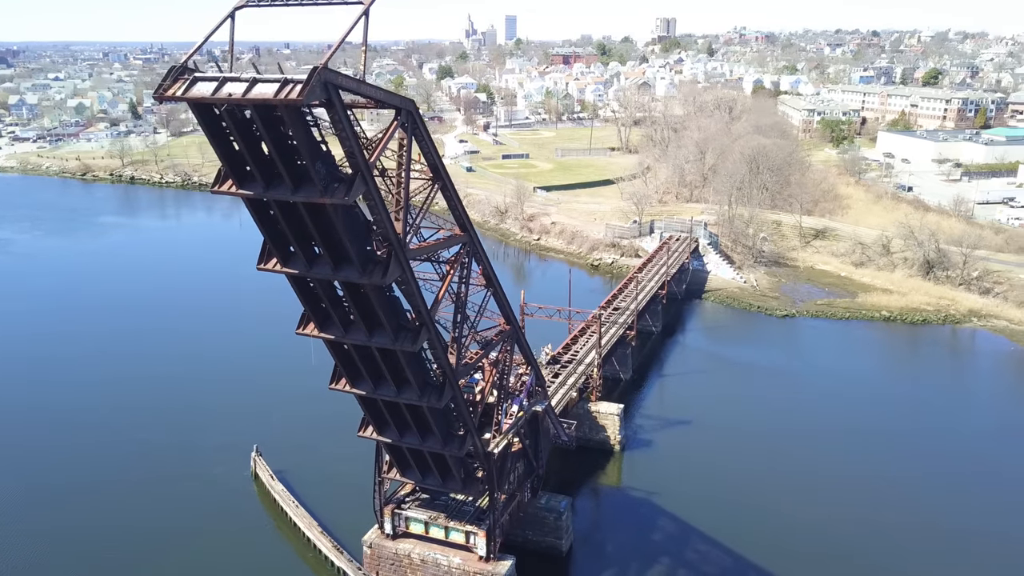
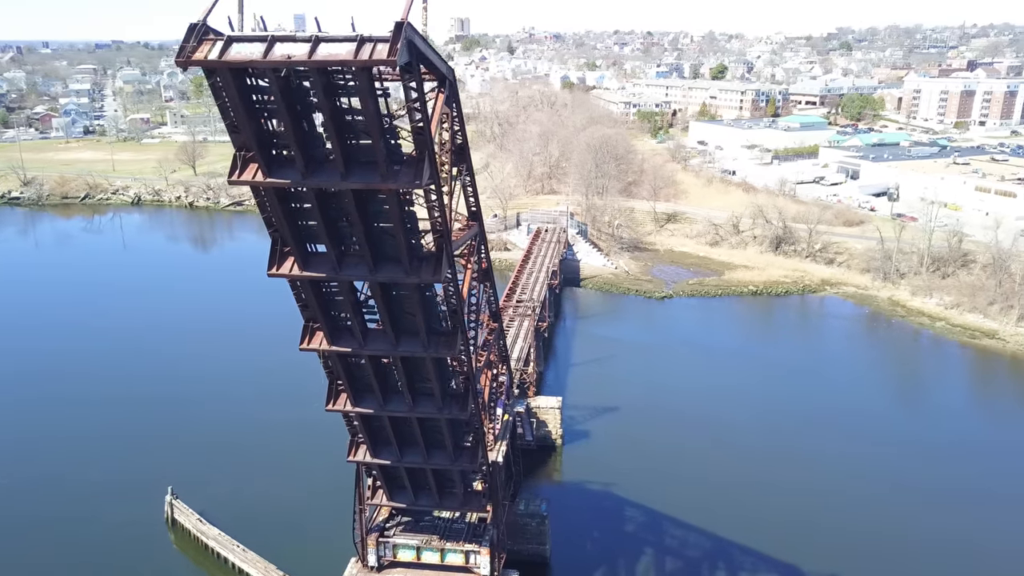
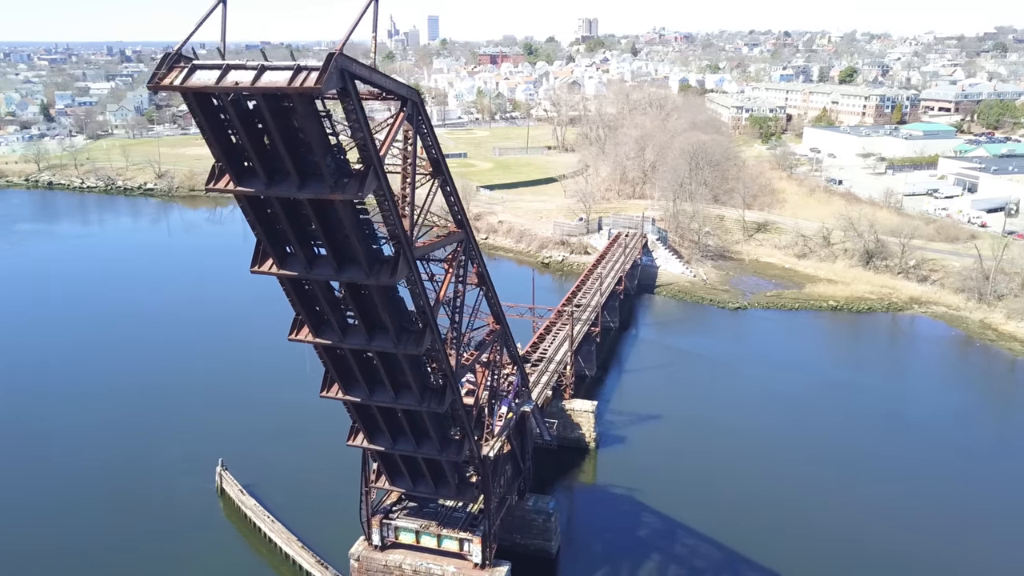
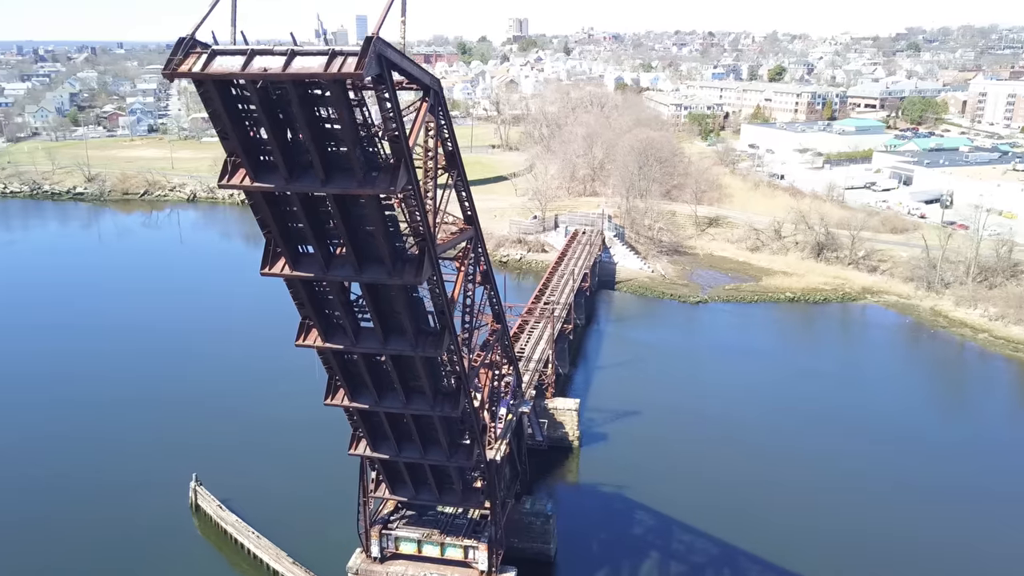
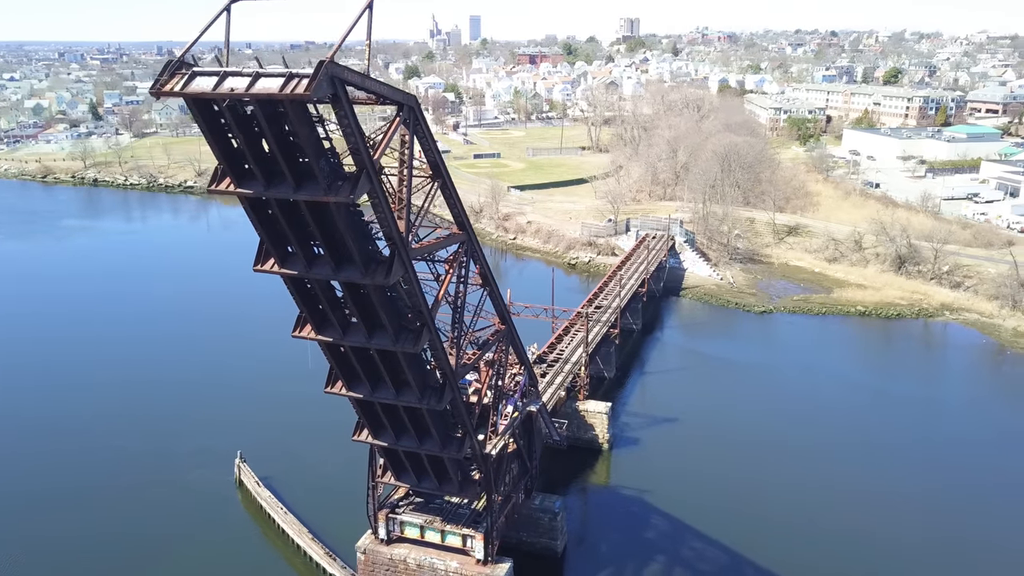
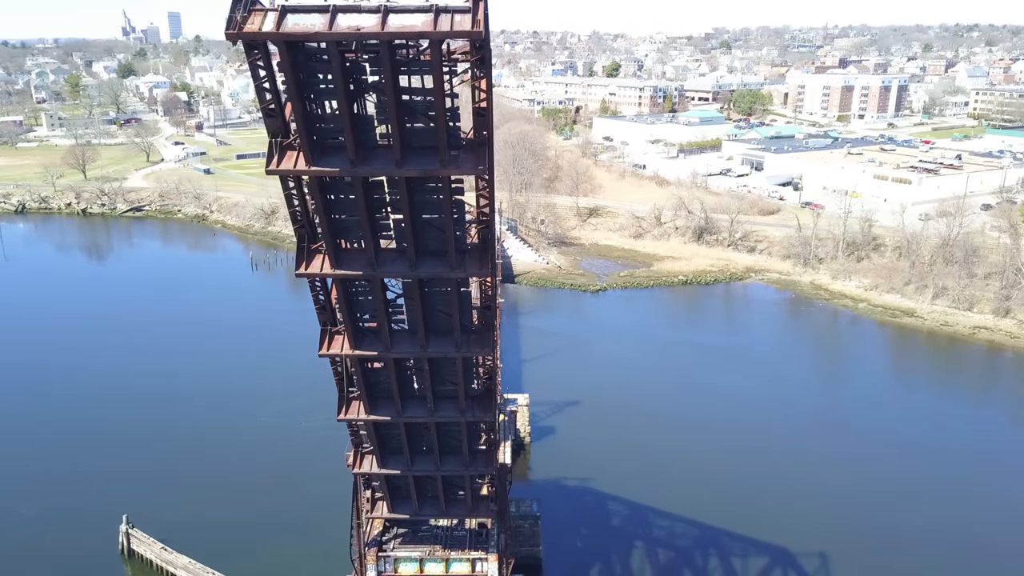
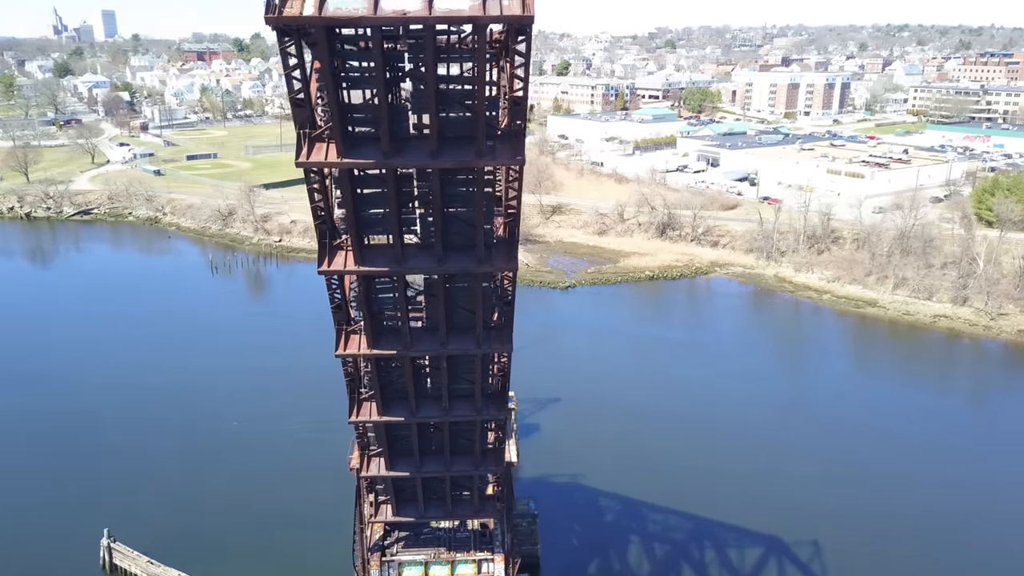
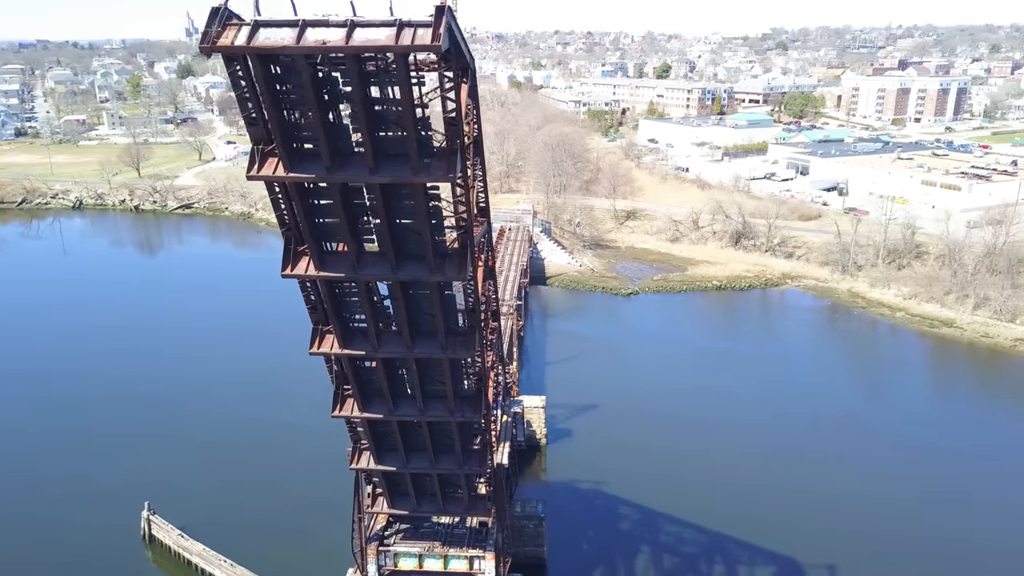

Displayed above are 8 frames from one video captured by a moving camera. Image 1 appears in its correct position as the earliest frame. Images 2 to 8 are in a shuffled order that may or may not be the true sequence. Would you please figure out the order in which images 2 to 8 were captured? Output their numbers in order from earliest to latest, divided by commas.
5, 3, 4, 2, 8, 6, 7
